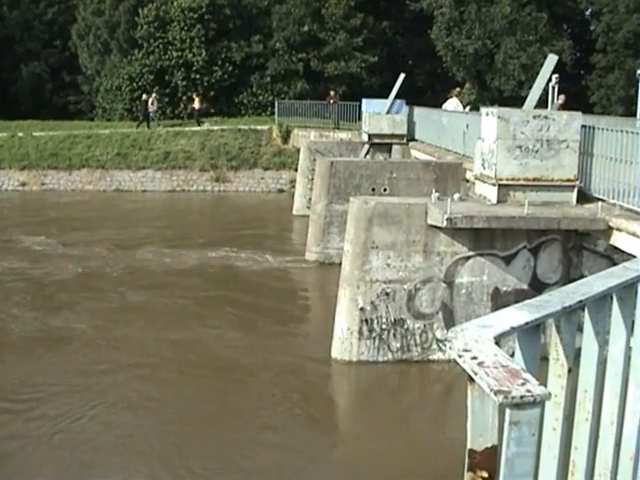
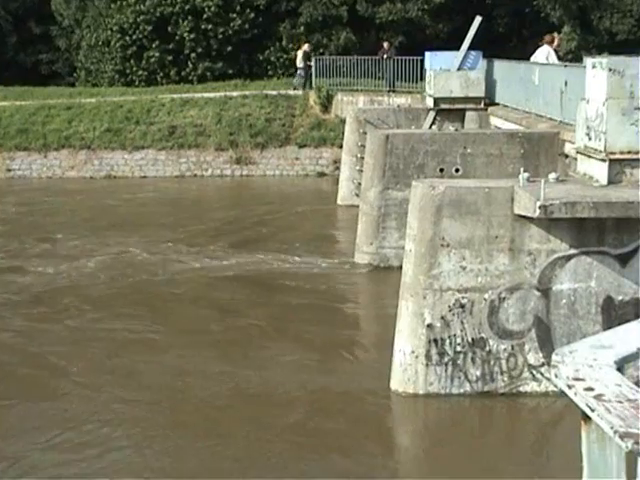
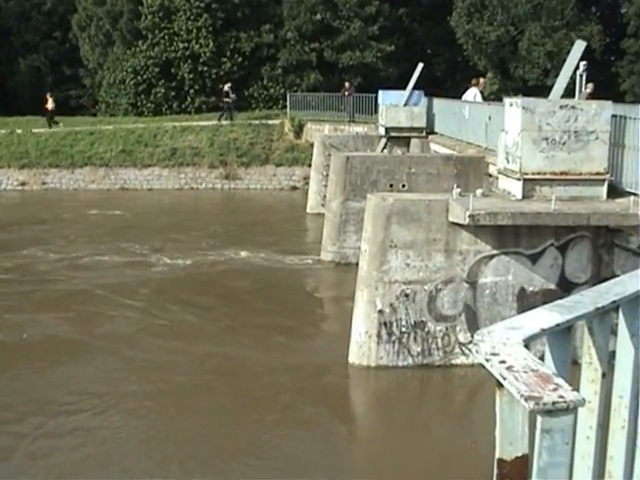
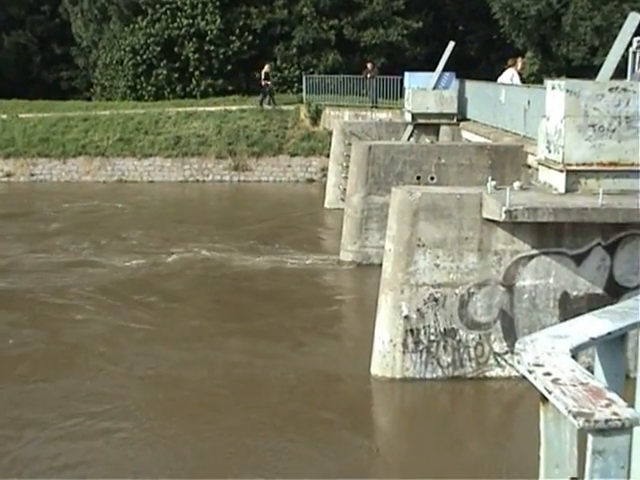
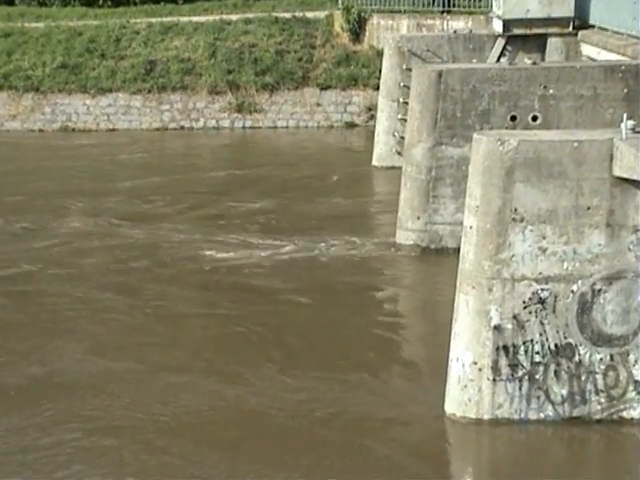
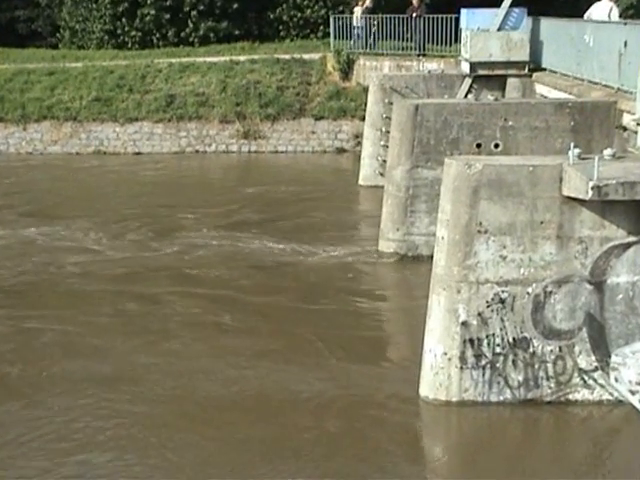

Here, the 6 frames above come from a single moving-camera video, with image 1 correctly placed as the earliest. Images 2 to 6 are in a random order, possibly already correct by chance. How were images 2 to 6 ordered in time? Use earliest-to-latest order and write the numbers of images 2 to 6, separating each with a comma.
3, 4, 2, 6, 5
